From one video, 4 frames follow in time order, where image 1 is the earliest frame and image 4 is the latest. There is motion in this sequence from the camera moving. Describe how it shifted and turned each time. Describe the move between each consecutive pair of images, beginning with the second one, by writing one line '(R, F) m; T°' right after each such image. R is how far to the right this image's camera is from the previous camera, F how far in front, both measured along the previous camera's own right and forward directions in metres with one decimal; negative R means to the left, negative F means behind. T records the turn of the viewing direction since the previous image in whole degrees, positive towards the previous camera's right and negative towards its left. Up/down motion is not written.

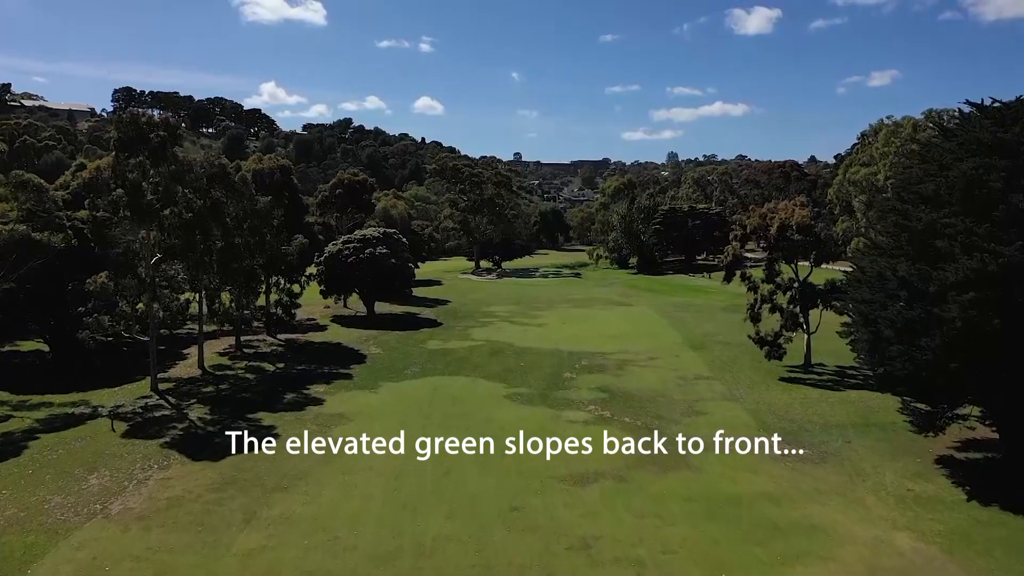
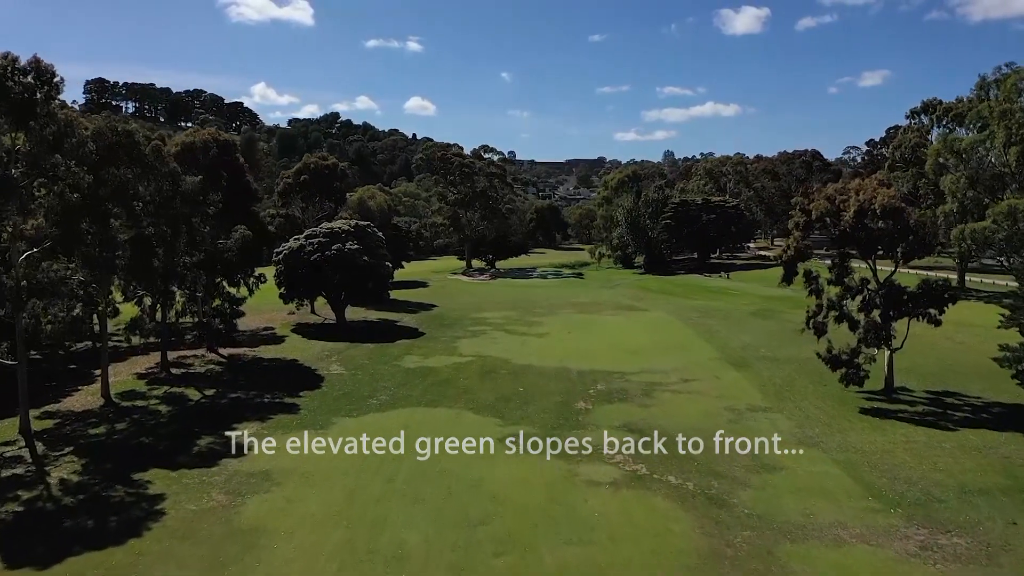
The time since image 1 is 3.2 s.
(-0.1, +6.5) m; +1°
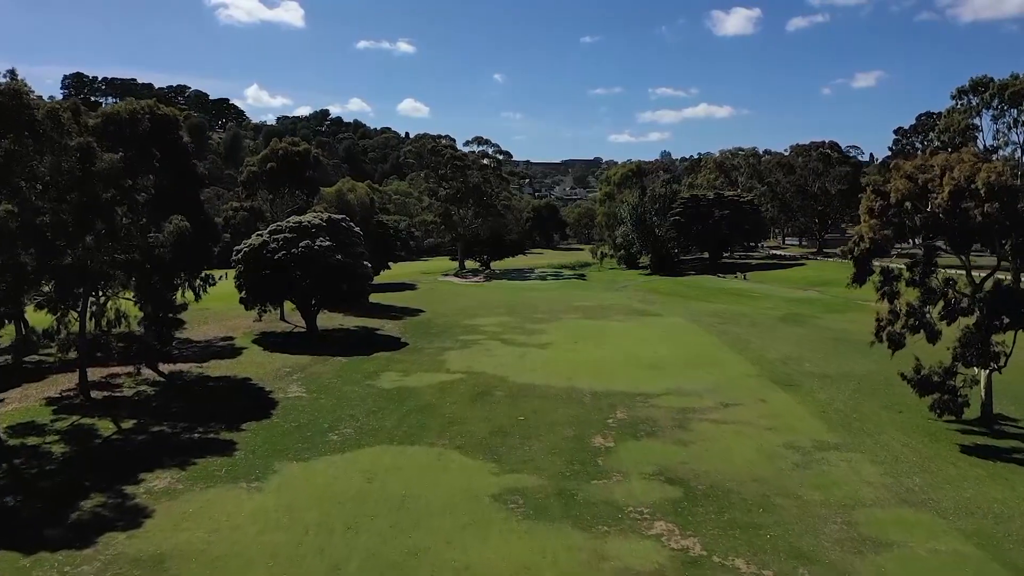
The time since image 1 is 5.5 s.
(-0.1, +4.7) m; 0°
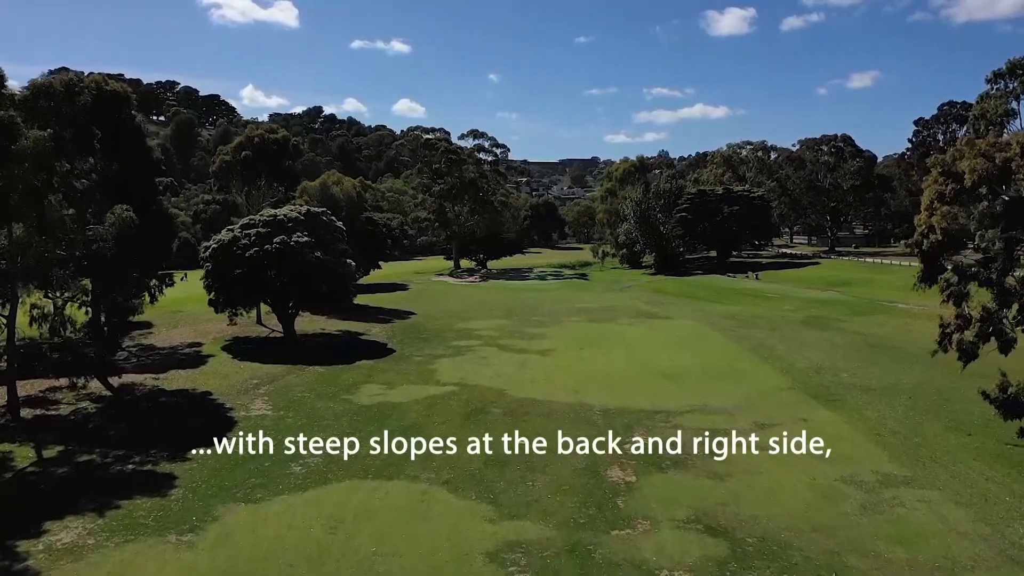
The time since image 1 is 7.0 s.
(-0.1, +2.9) m; 0°
